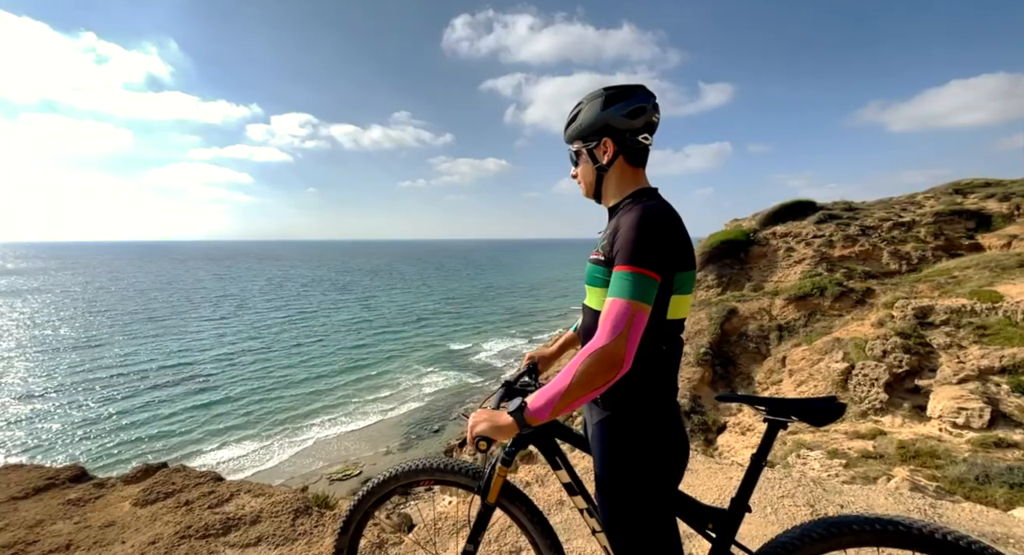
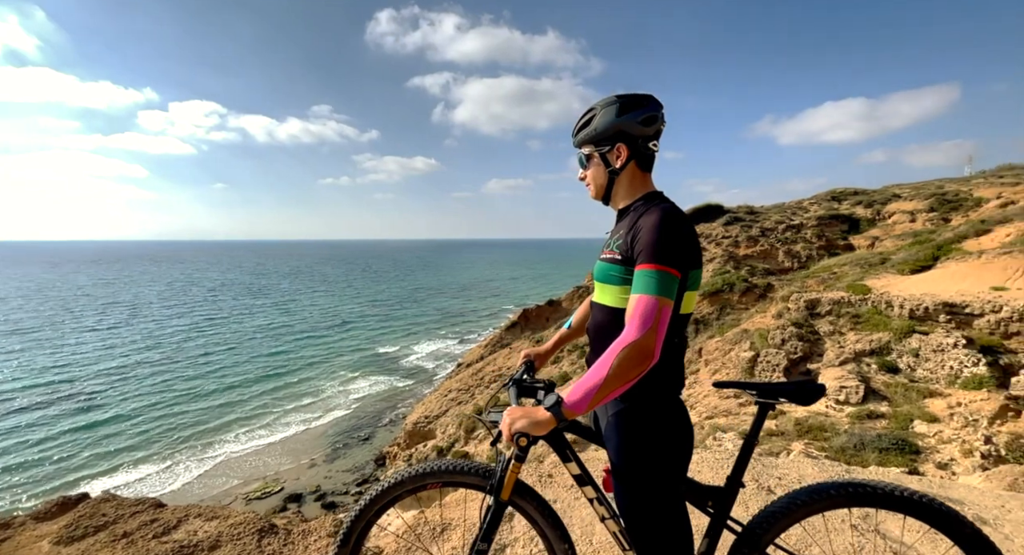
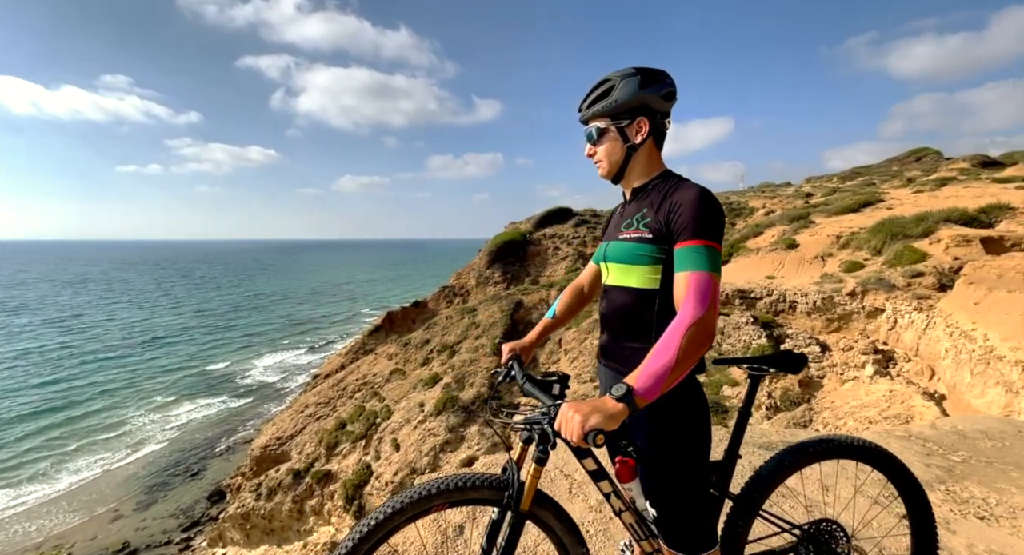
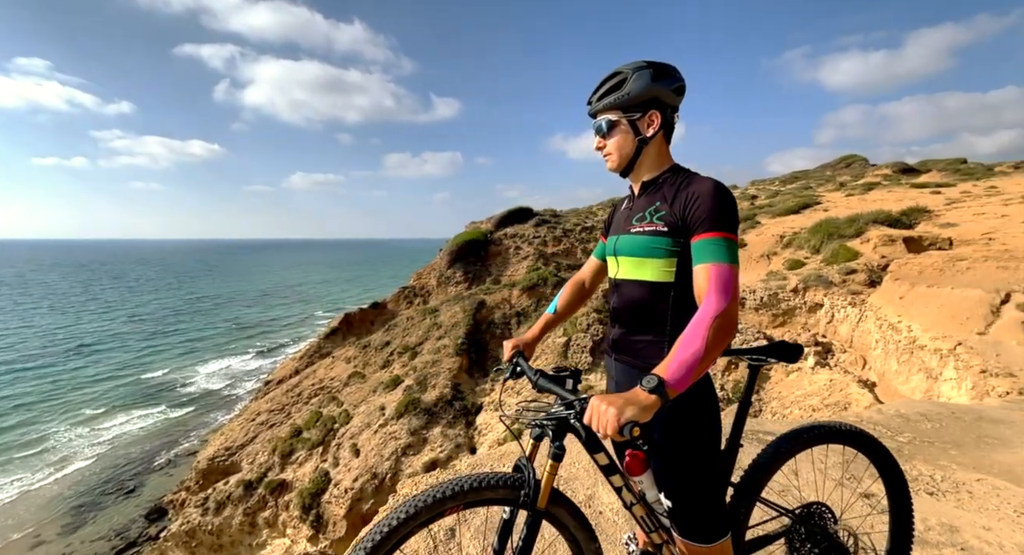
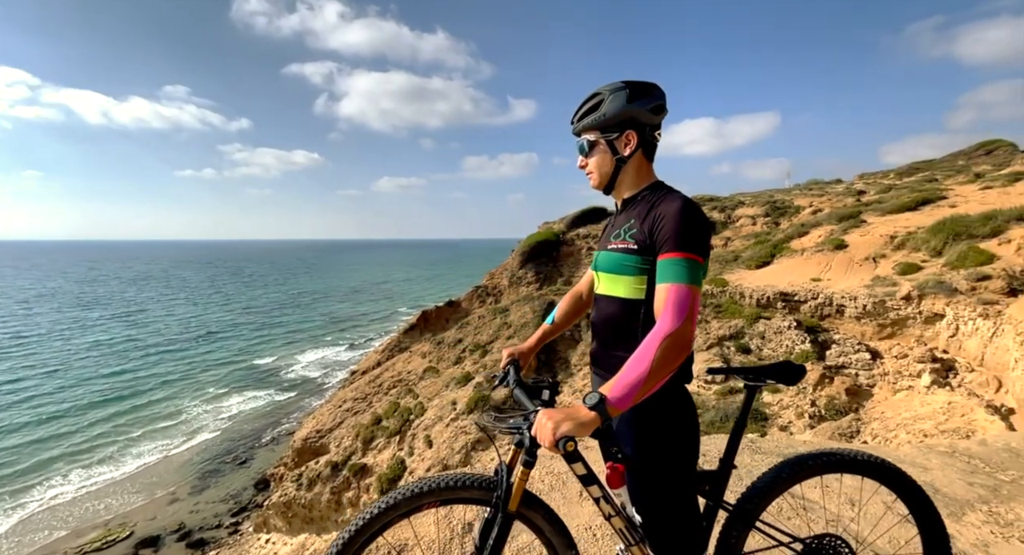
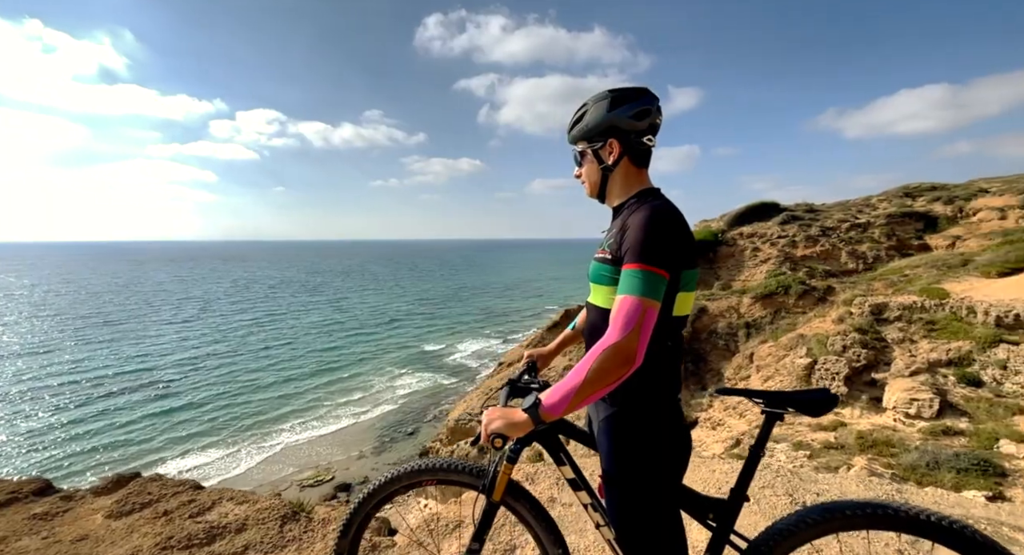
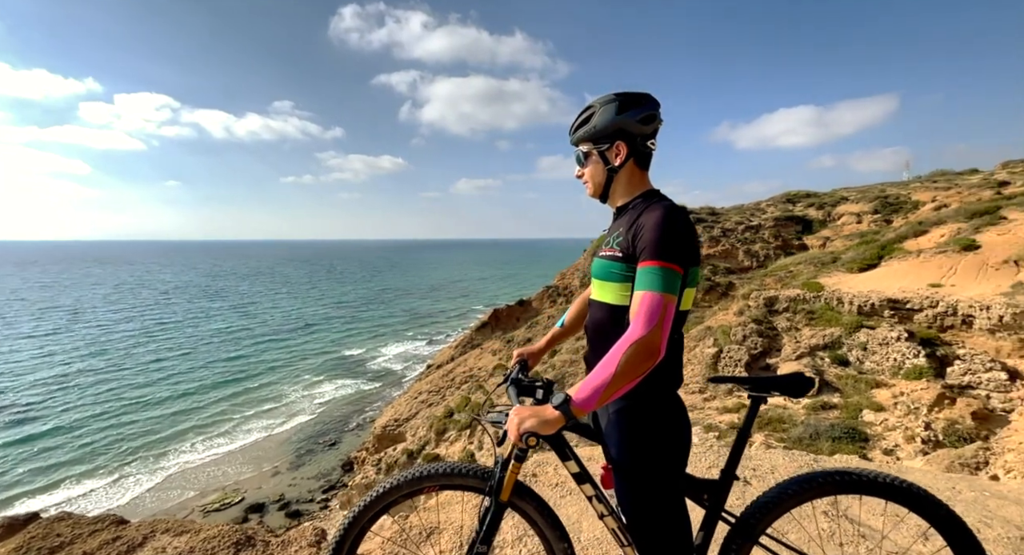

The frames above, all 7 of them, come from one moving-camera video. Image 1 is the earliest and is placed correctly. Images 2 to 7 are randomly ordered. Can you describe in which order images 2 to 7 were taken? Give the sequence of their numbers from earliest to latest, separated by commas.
6, 2, 7, 5, 3, 4
